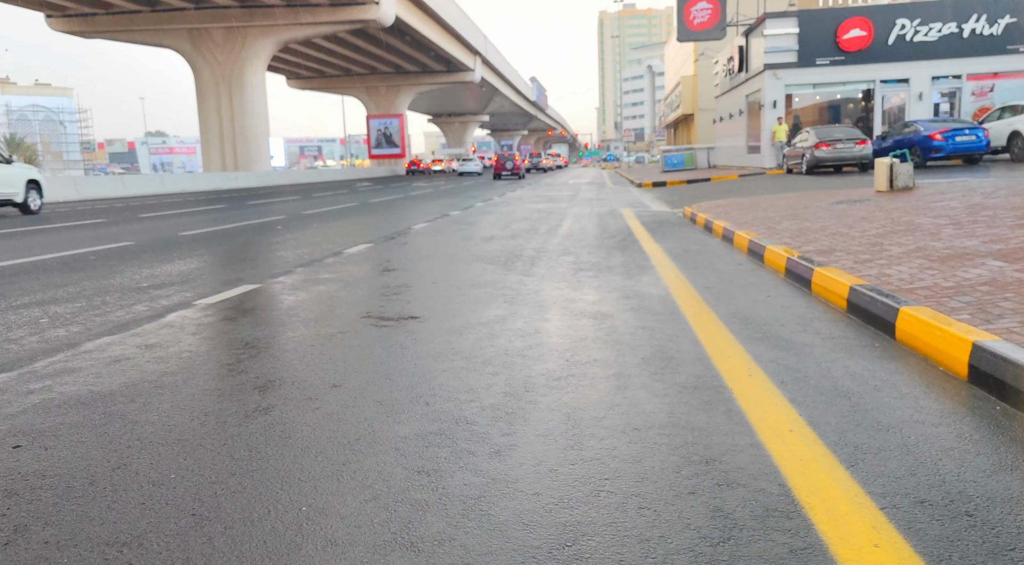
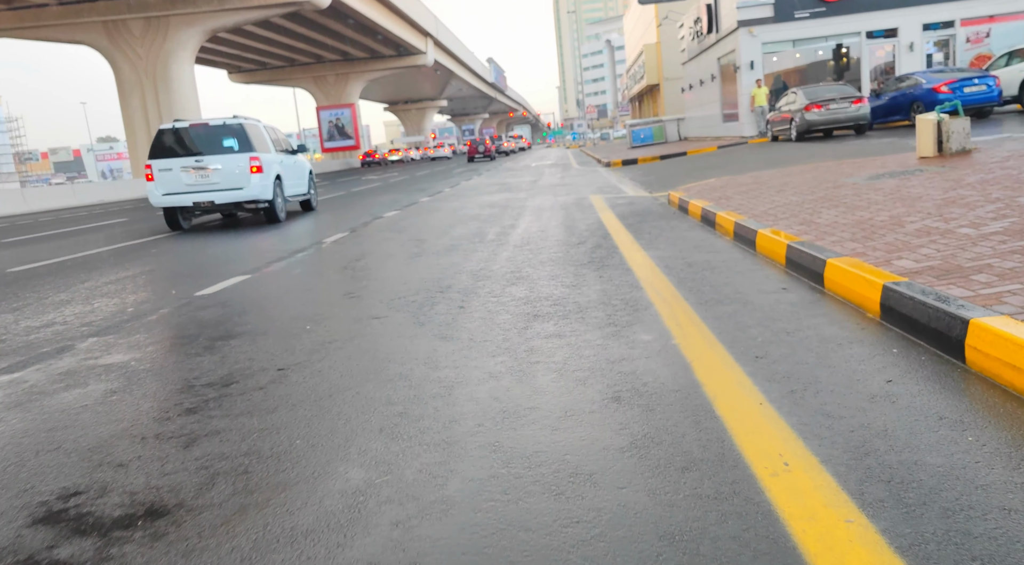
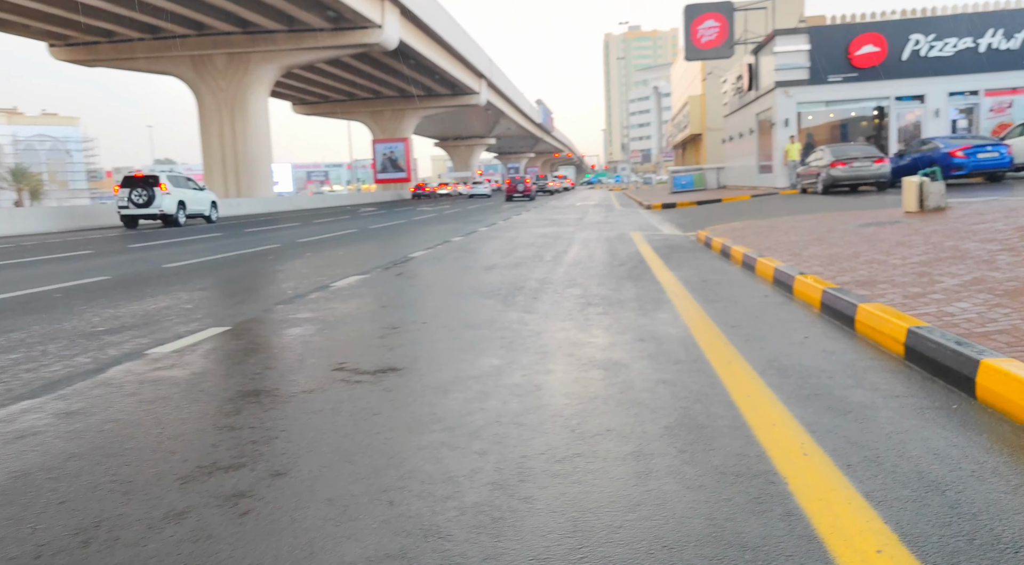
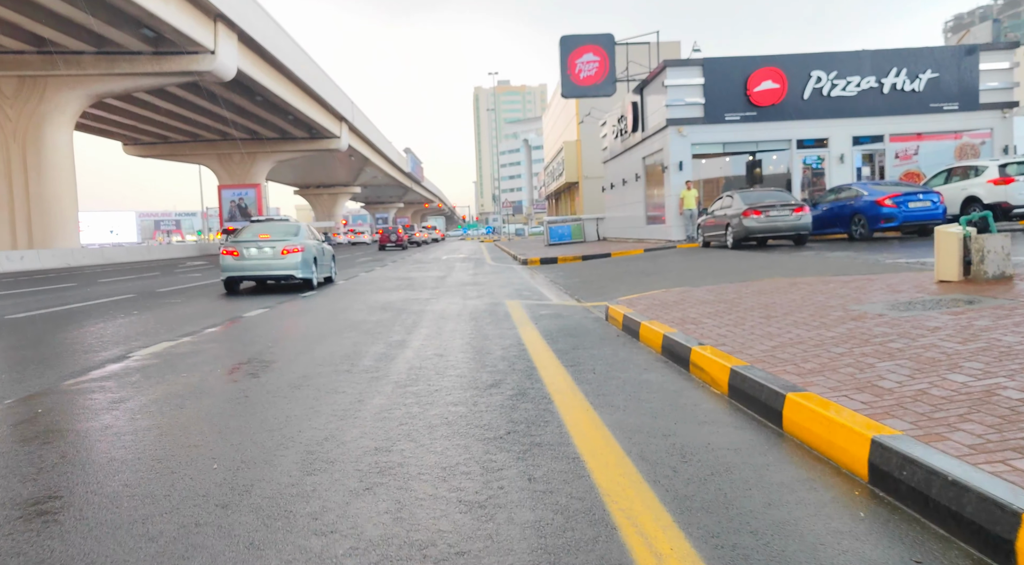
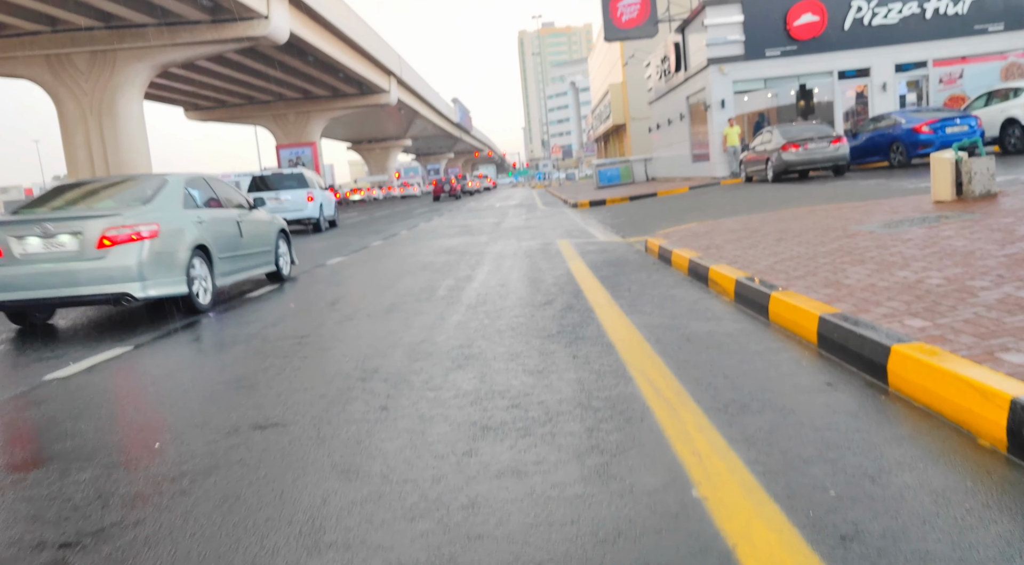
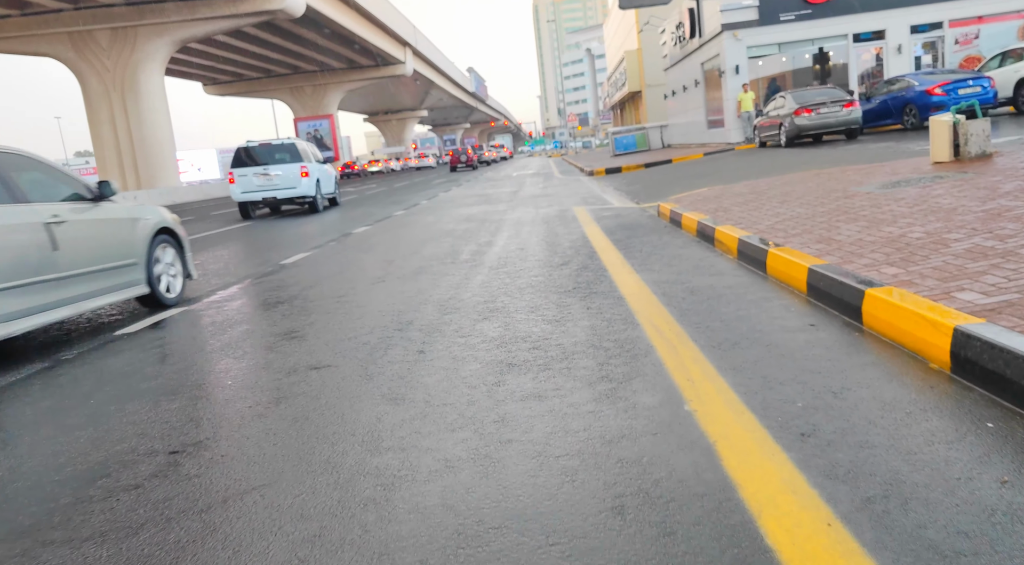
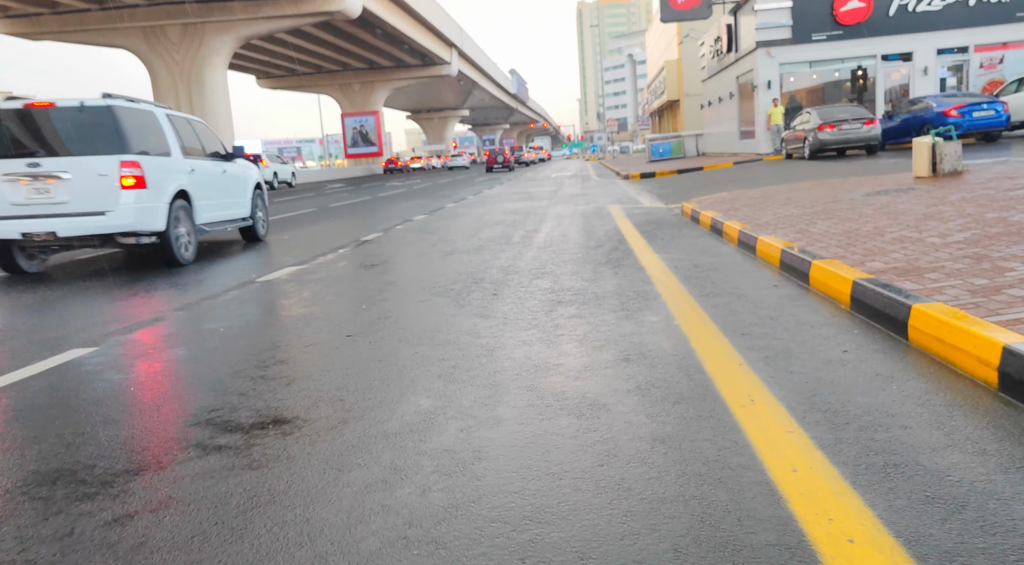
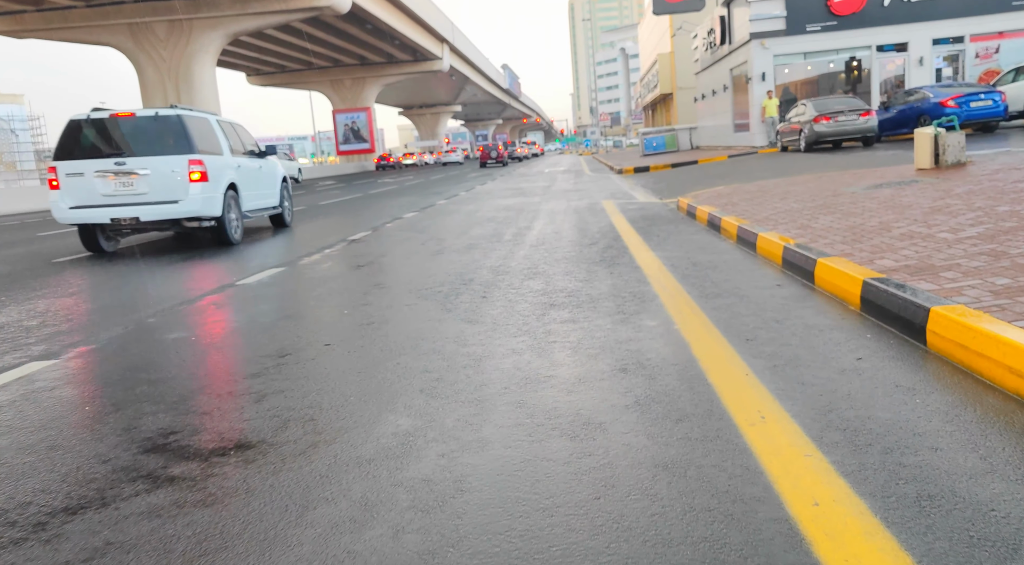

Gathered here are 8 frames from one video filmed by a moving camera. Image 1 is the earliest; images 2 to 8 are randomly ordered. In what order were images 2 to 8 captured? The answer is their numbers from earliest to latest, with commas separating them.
3, 7, 8, 2, 6, 5, 4
